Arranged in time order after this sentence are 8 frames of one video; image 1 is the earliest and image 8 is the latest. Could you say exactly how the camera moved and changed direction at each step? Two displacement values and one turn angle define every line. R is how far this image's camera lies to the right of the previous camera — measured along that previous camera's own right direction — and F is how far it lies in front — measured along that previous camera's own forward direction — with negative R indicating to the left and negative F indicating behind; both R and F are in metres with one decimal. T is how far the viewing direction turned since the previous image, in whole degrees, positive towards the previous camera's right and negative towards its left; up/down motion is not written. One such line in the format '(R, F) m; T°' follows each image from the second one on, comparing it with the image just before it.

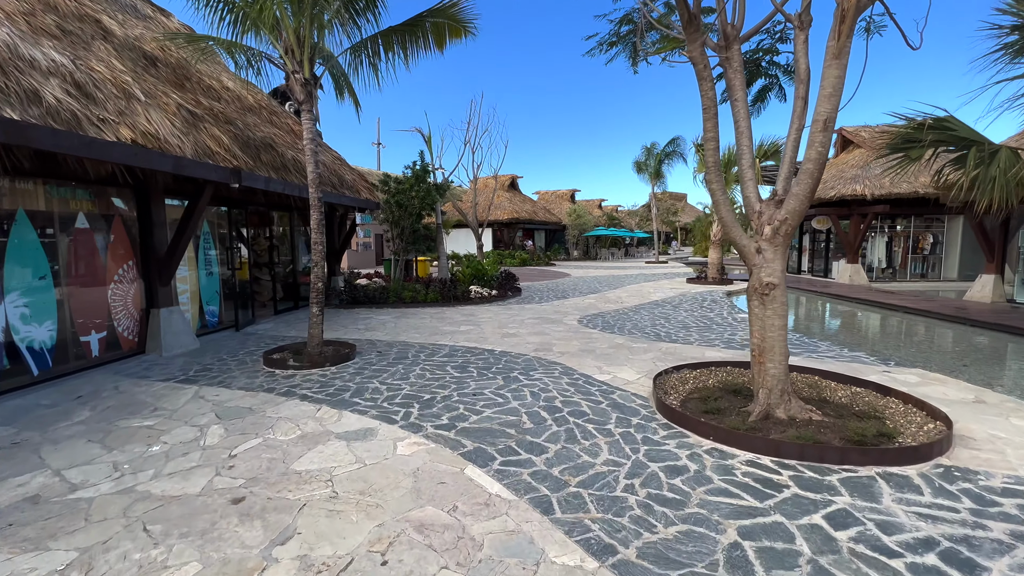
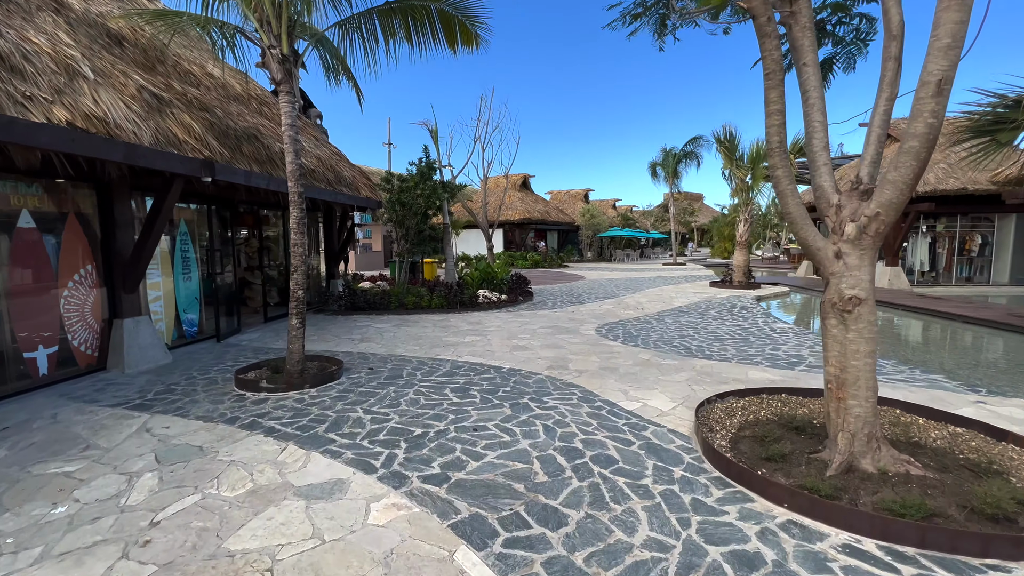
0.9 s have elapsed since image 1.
(0.0, +0.9) m; -2°
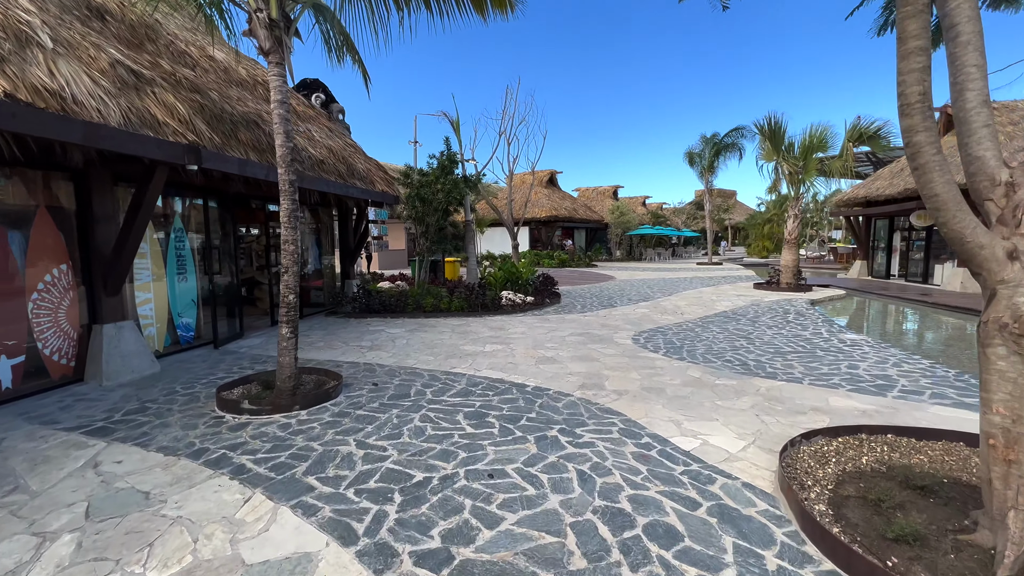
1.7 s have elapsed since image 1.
(0.0, +0.9) m; -3°
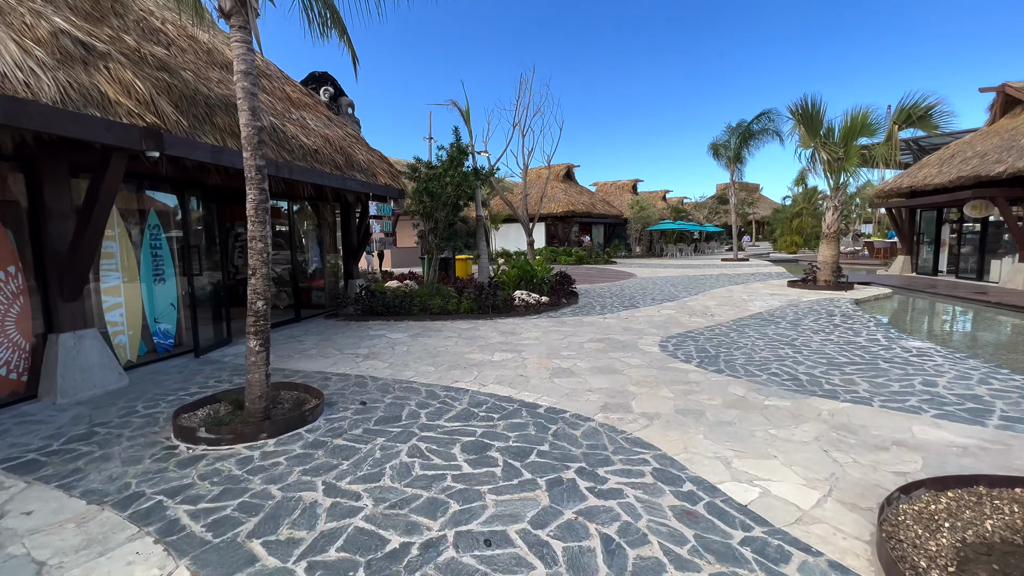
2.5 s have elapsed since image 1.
(+0.1, +0.8) m; -2°
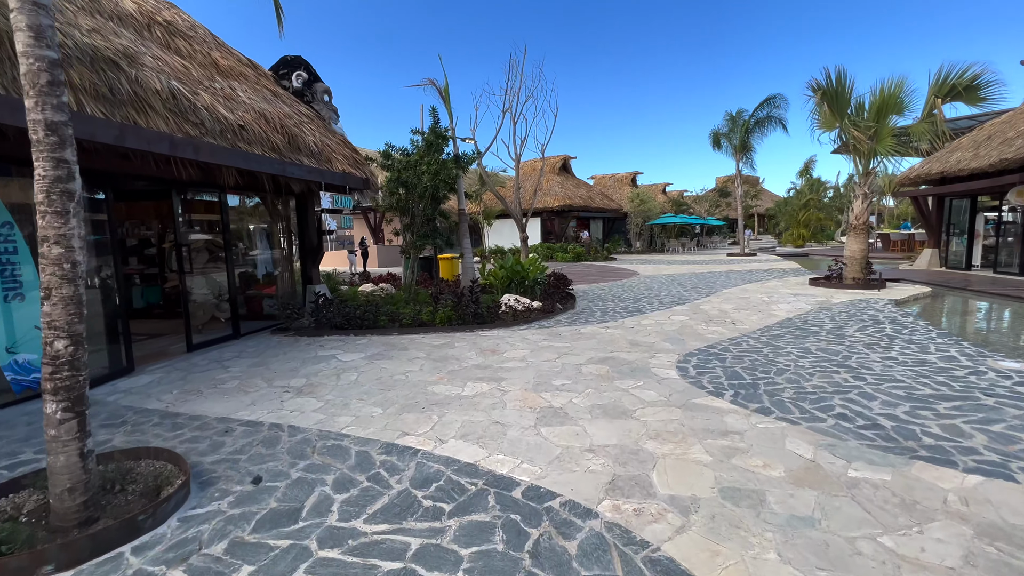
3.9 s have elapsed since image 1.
(+0.2, +1.4) m; 0°
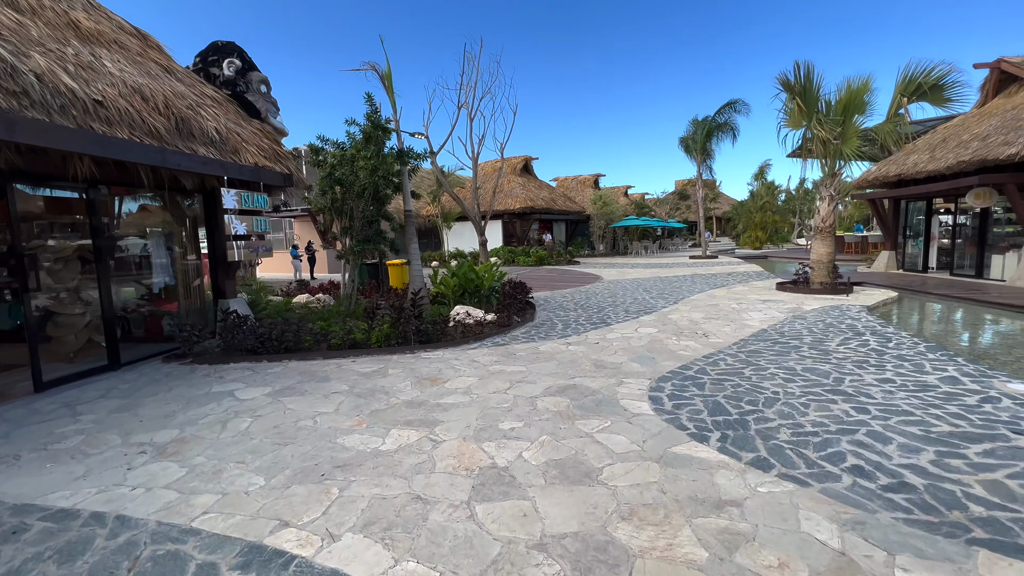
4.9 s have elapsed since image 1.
(+0.3, +1.0) m; +4°
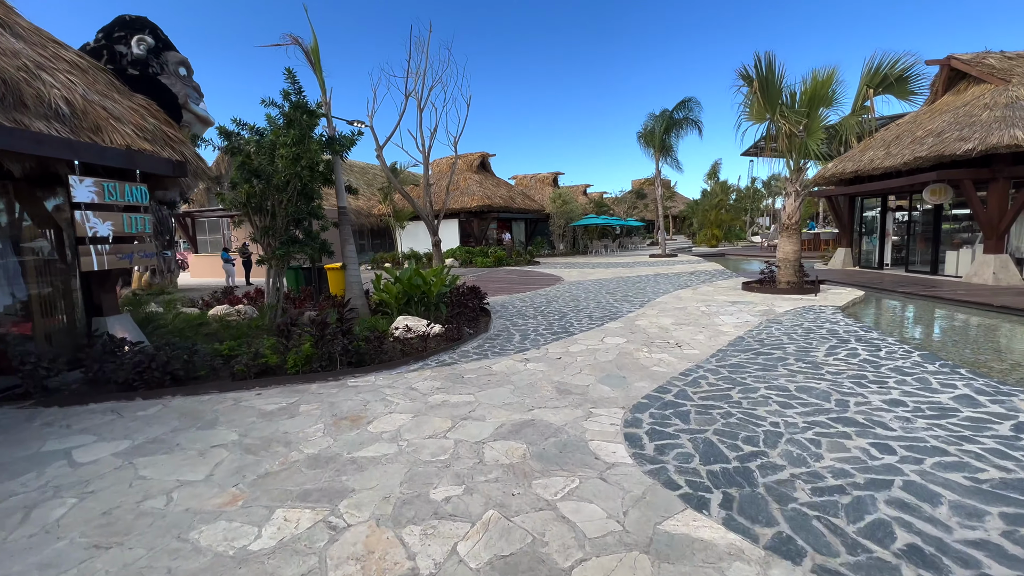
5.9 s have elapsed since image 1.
(+0.2, +1.0) m; +5°
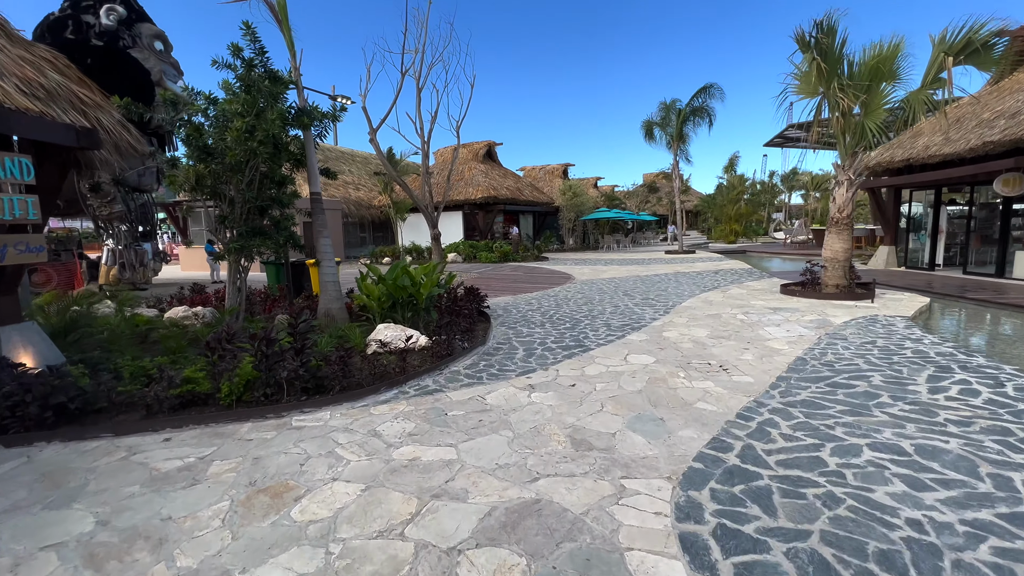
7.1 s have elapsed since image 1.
(+0.1, +1.3) m; -1°
